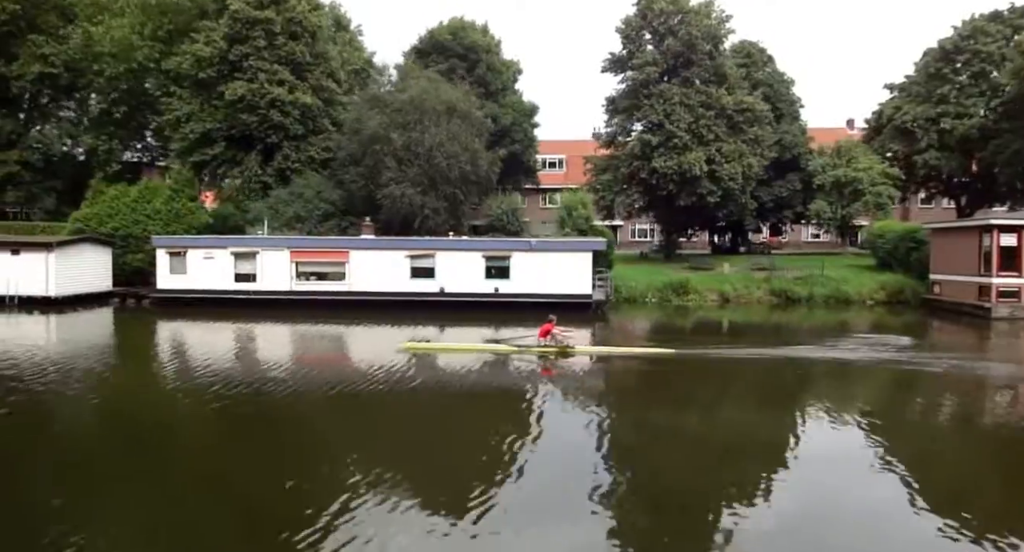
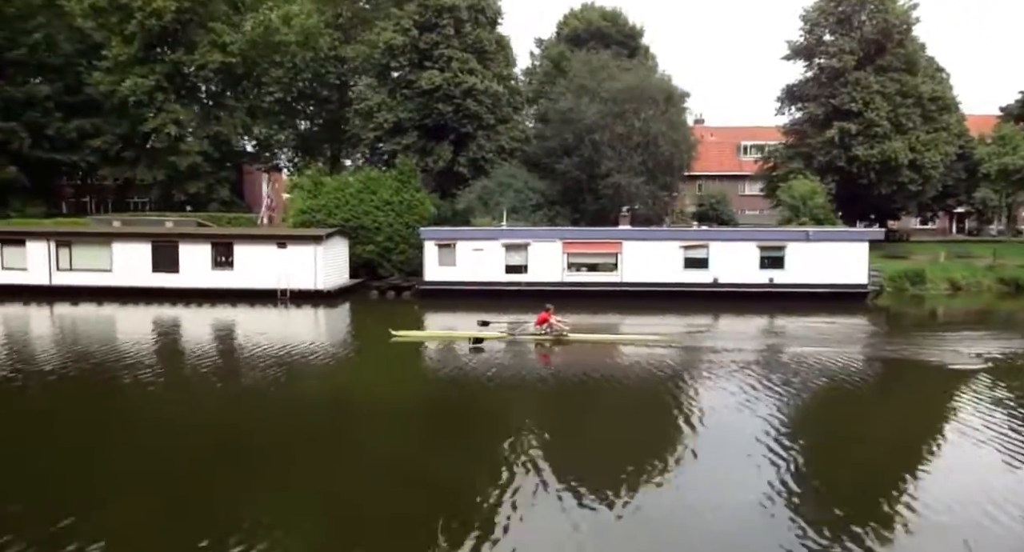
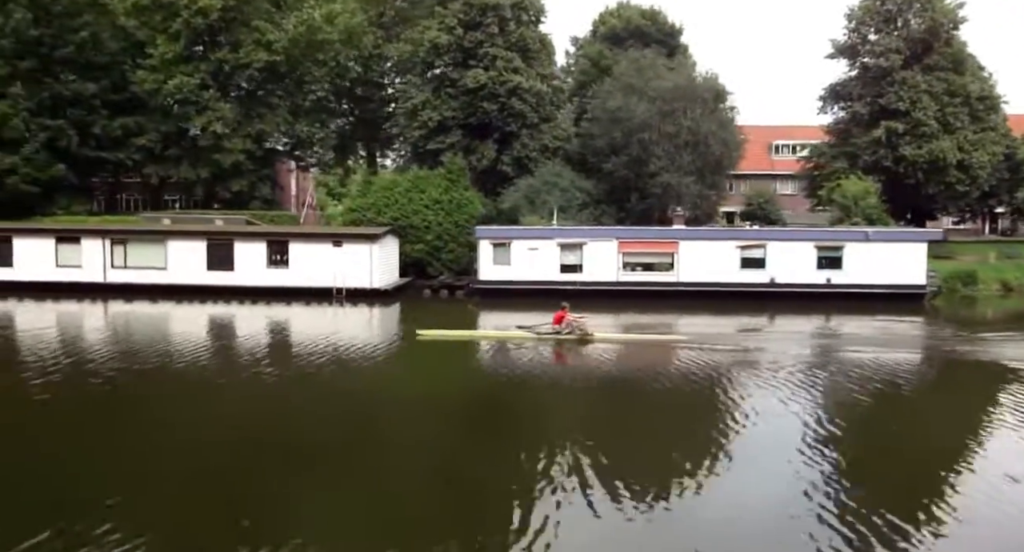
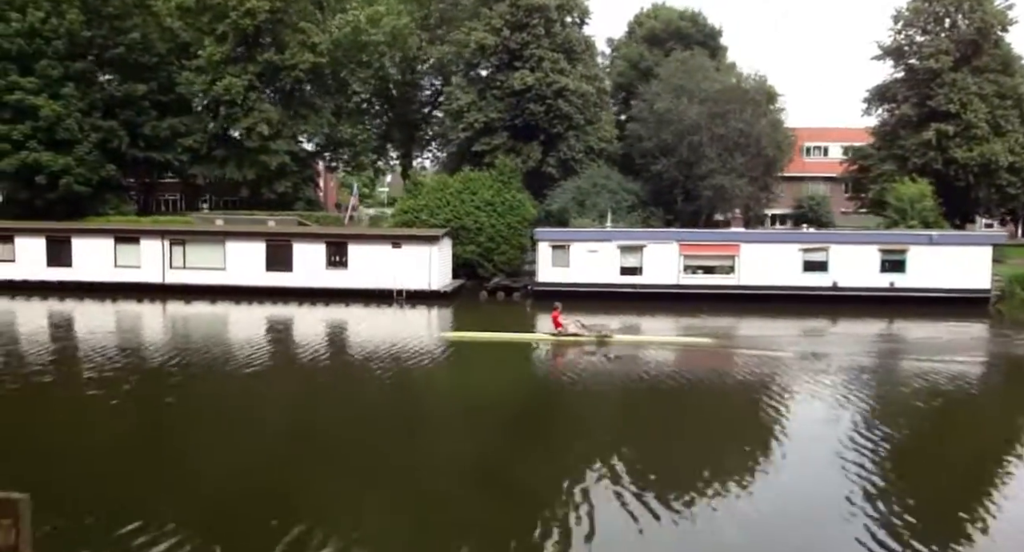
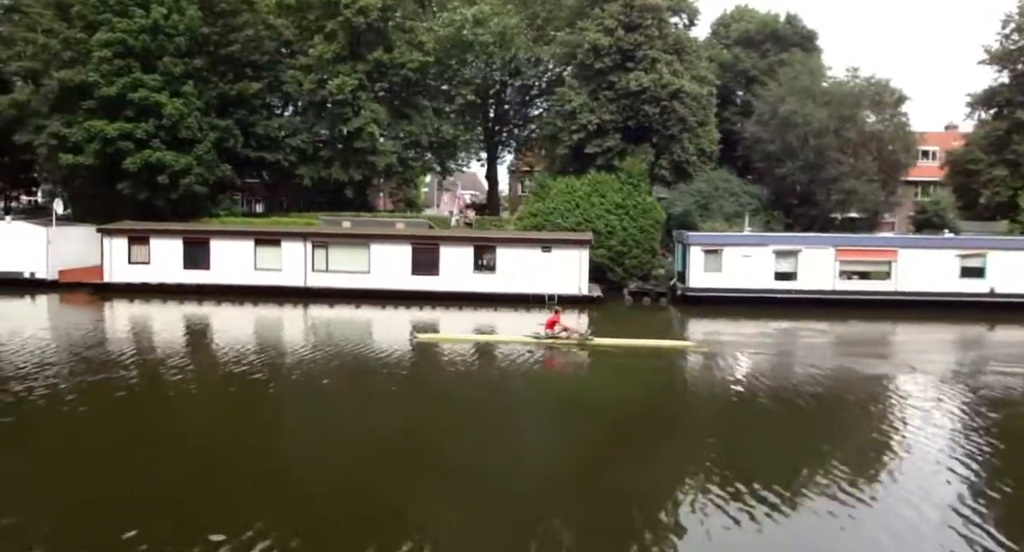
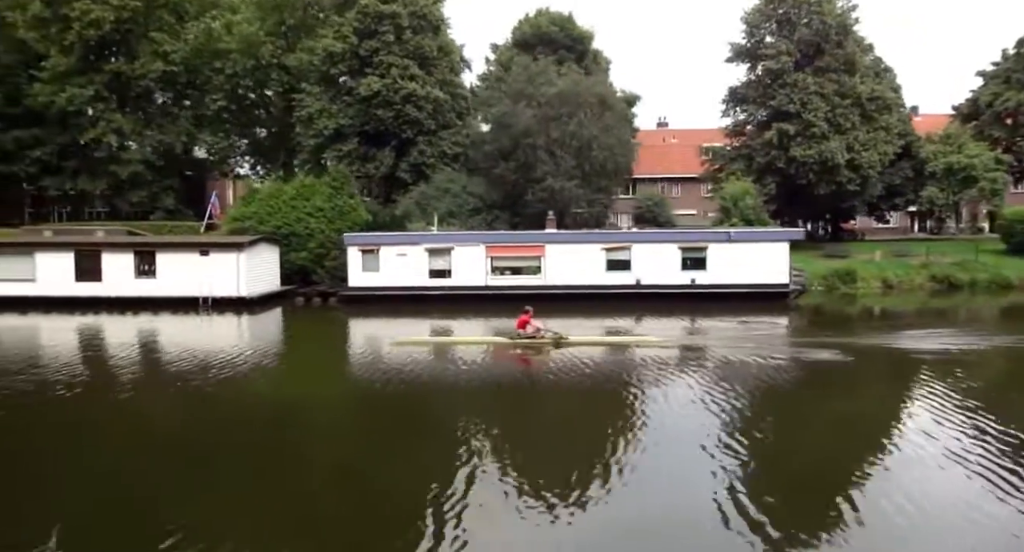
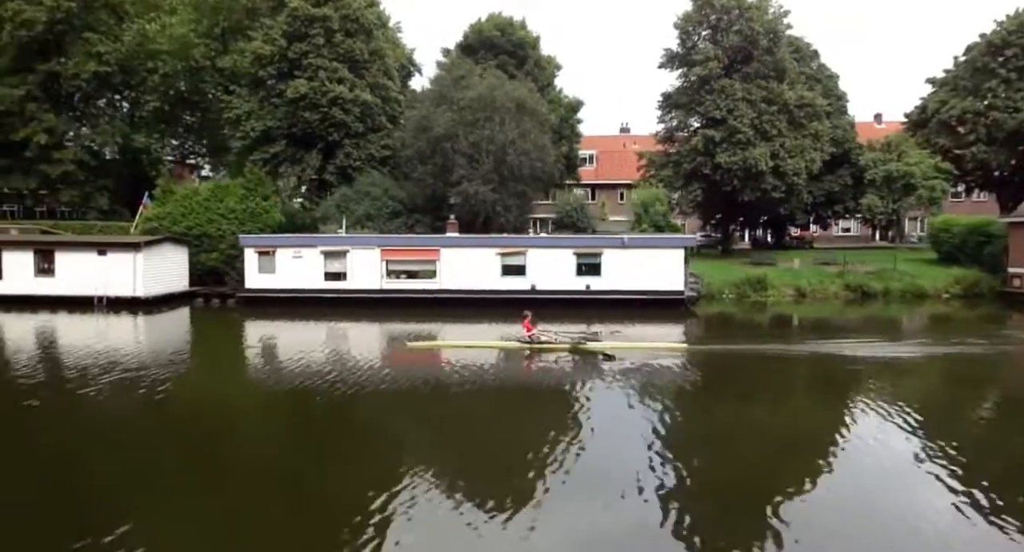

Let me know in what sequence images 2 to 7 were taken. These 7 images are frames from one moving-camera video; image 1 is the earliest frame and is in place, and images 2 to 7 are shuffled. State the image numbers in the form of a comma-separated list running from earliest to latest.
7, 6, 2, 3, 4, 5
